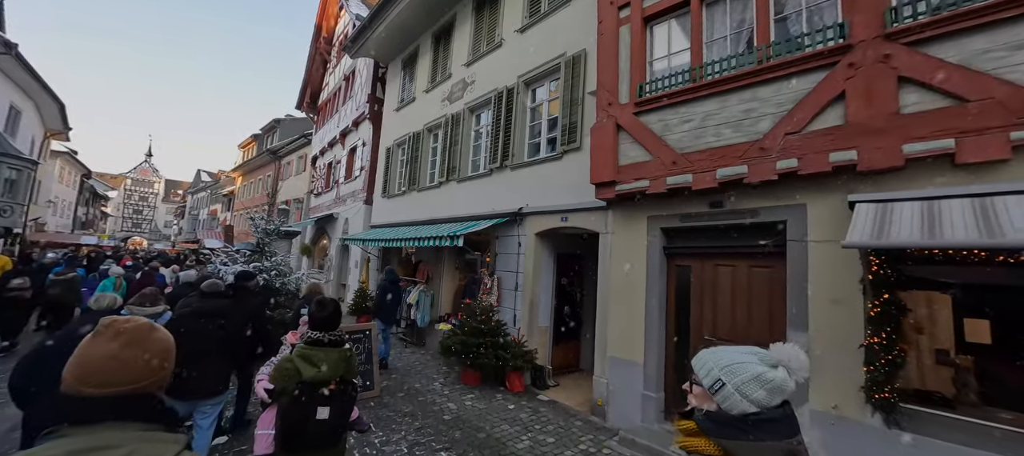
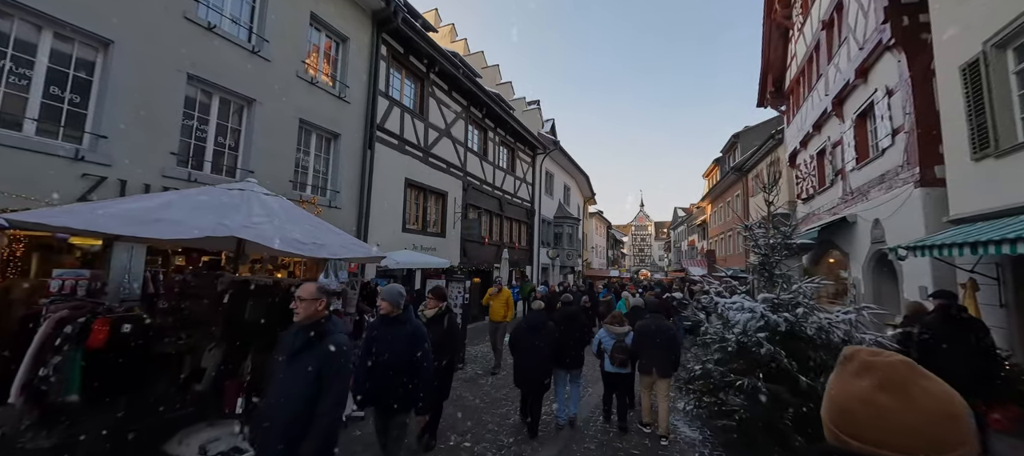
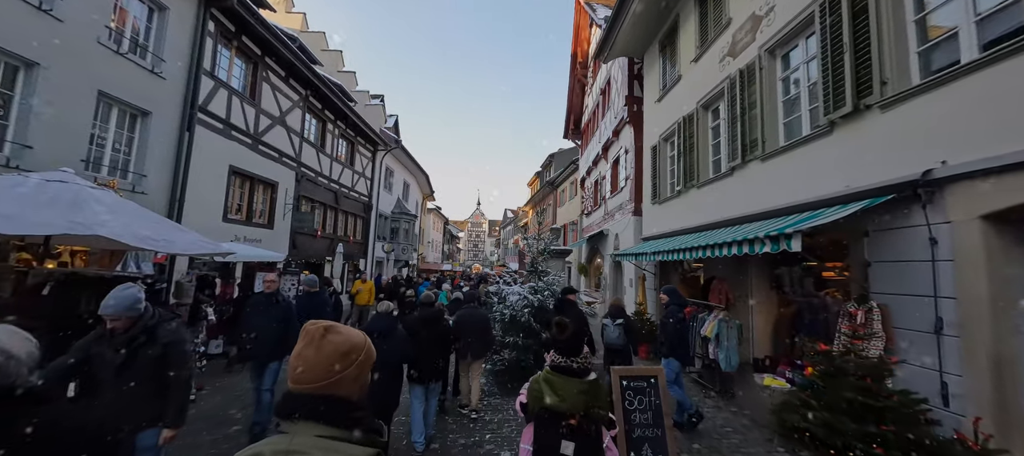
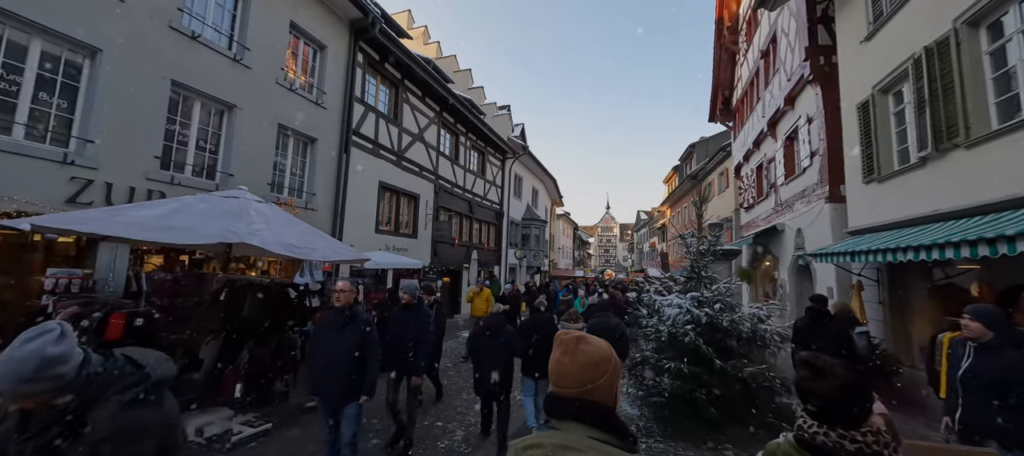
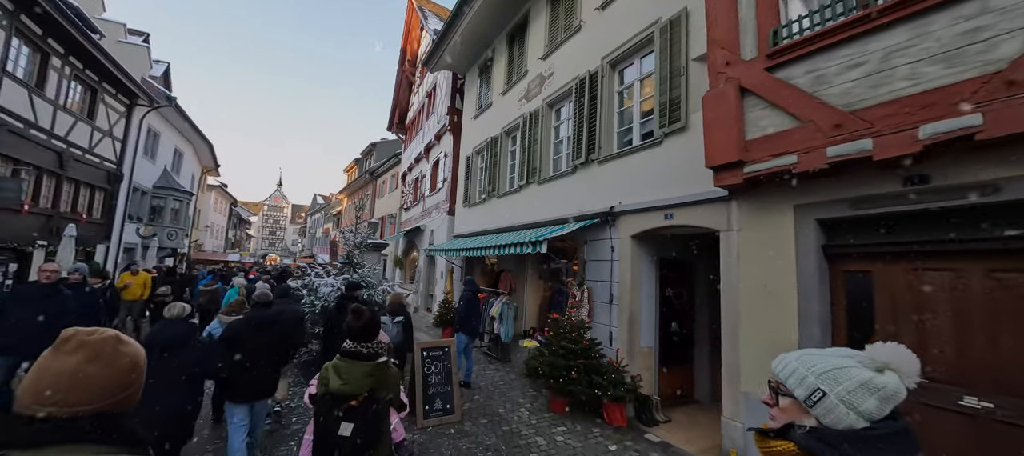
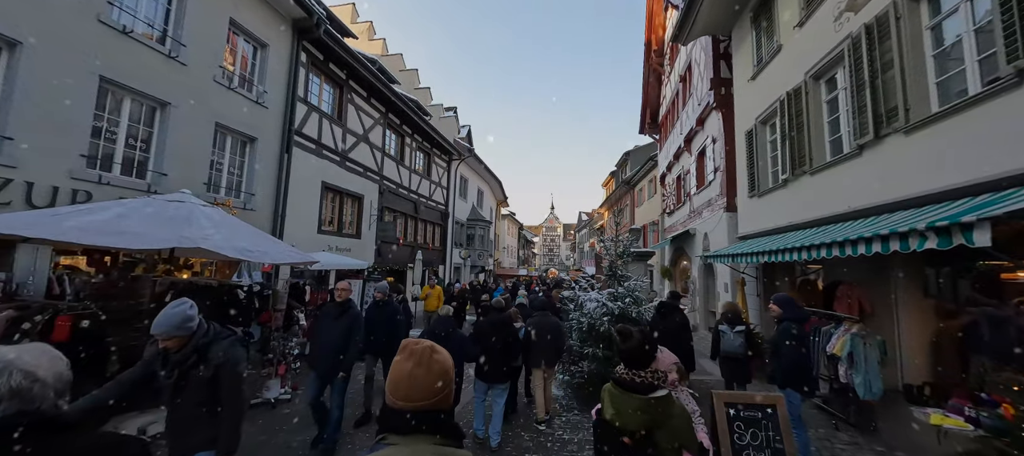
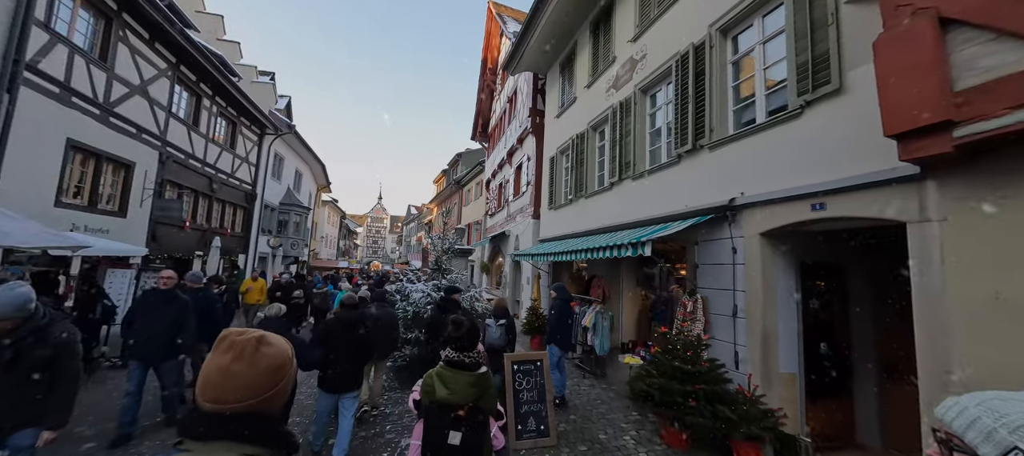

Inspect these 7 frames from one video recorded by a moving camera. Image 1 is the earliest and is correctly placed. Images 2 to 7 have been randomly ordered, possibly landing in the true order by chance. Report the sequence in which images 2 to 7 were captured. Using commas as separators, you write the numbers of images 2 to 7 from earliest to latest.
5, 7, 3, 6, 4, 2
